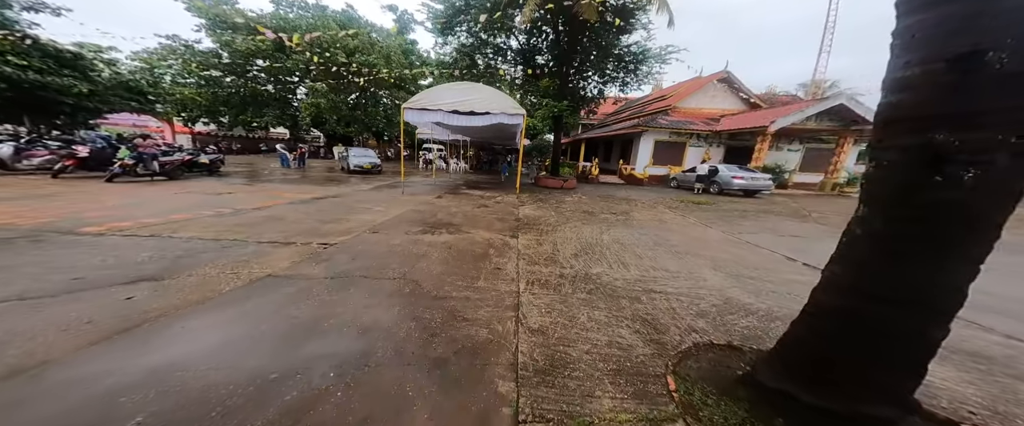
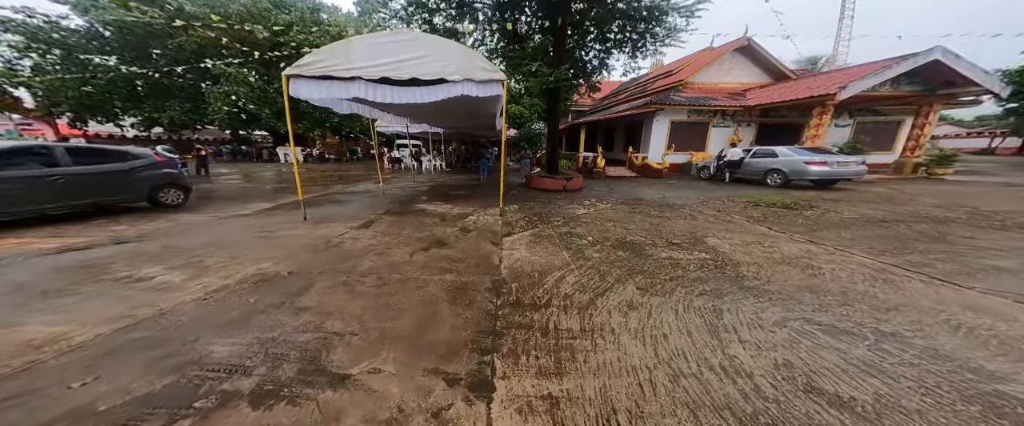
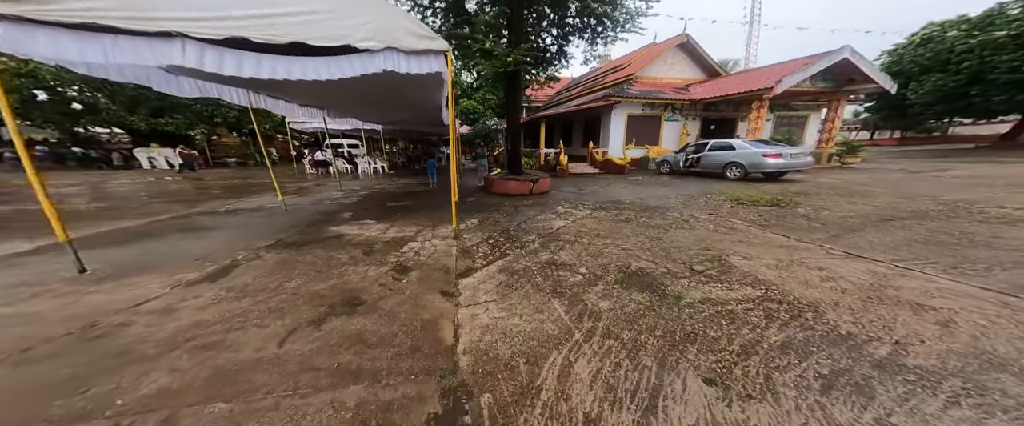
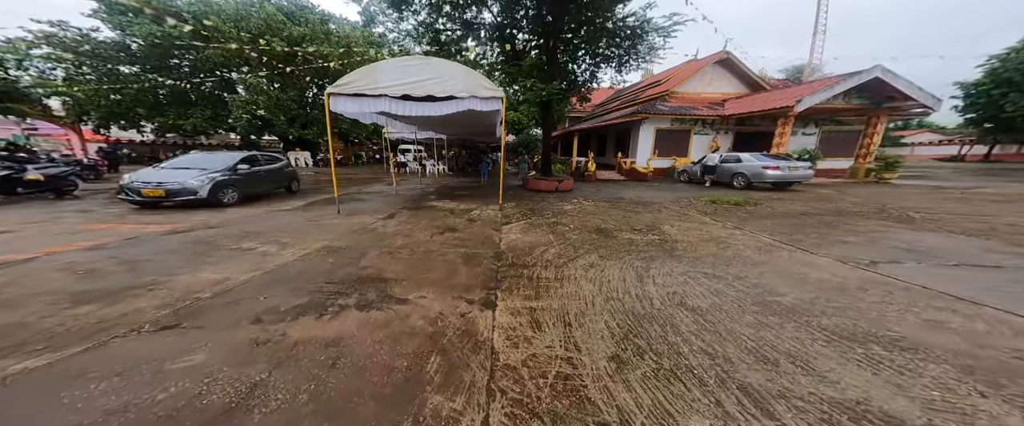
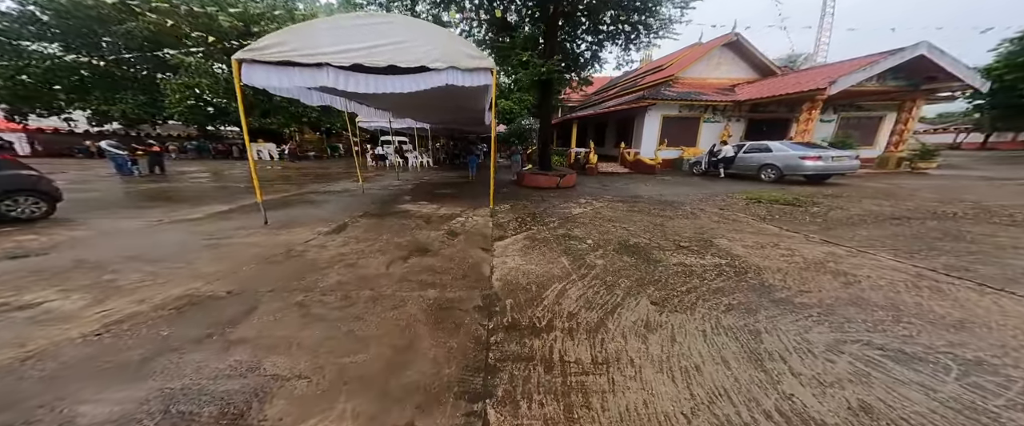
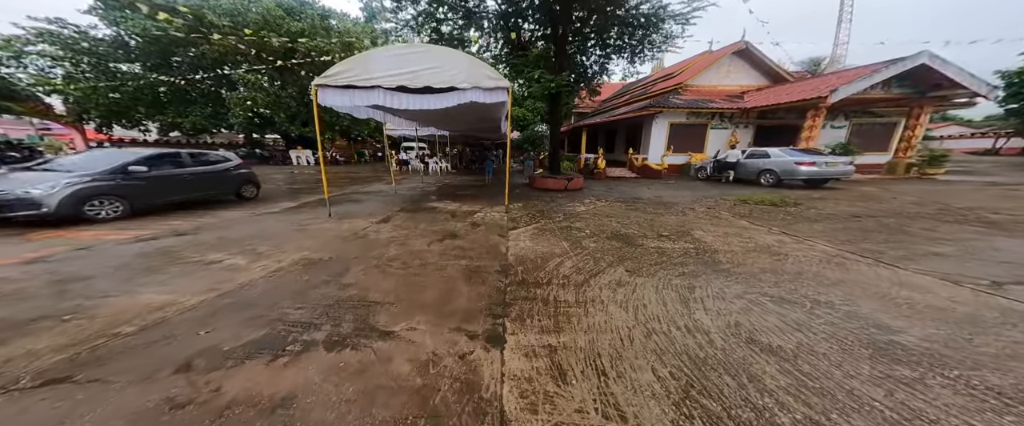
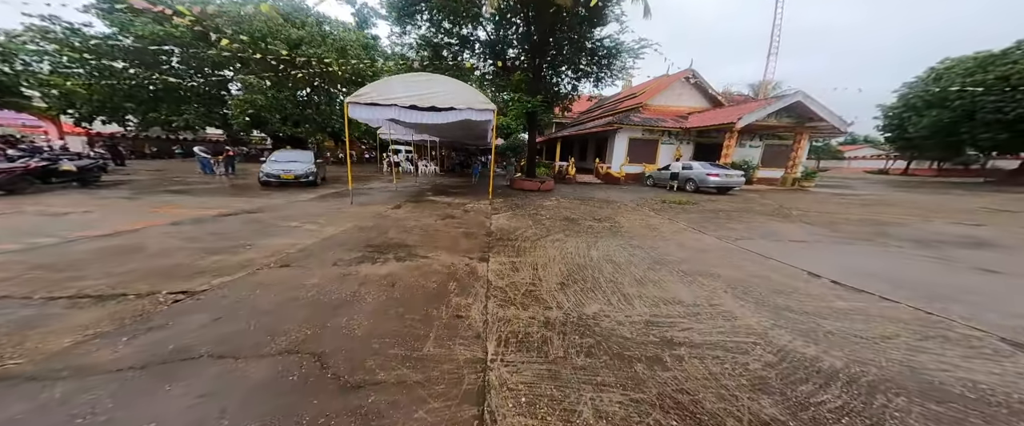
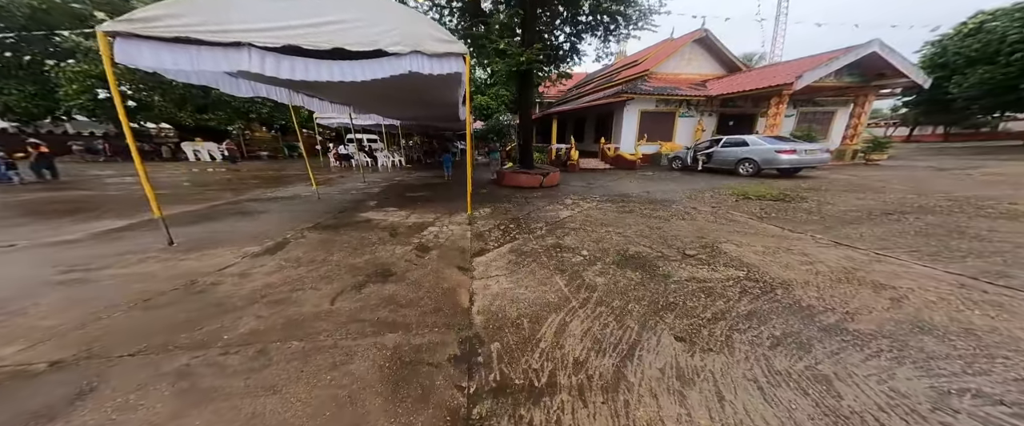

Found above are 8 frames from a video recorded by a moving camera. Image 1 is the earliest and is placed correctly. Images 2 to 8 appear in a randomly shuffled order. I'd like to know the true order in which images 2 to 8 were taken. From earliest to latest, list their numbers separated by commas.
7, 4, 6, 2, 5, 8, 3
